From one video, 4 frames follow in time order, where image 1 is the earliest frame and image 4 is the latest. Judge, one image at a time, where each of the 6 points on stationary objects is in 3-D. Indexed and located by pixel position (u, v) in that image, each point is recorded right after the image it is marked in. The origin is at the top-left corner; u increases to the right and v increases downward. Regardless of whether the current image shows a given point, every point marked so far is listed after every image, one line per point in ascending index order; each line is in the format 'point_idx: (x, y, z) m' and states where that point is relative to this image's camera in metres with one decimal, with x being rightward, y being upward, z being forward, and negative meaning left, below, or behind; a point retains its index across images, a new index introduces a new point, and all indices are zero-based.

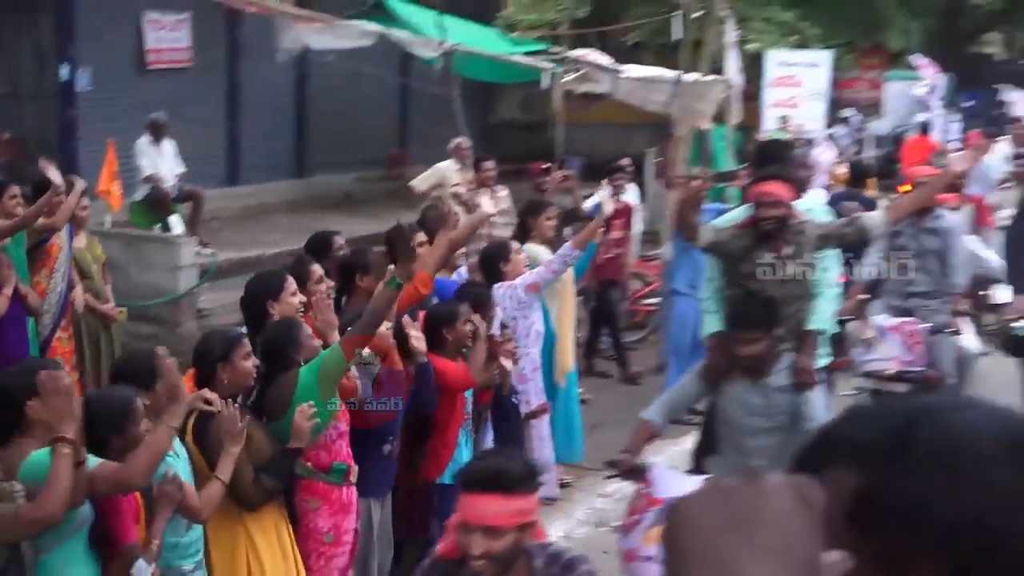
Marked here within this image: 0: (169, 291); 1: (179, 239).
0: (-1.8, 0.0, +7.7) m
1: (-1.7, +0.3, +7.6) m
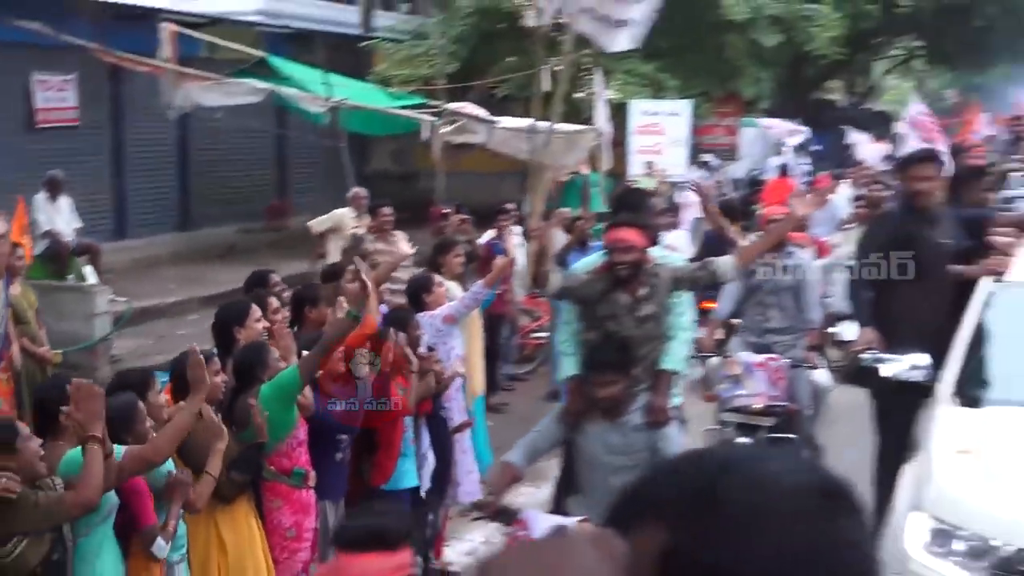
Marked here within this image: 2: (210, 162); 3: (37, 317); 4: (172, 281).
0: (-2.3, -0.3, +8.0) m
1: (-2.3, 0.0, +8.0) m
2: (-3.0, +1.3, +14.5) m
3: (-2.1, -0.1, +6.5) m
4: (-2.8, +0.1, +12.0) m
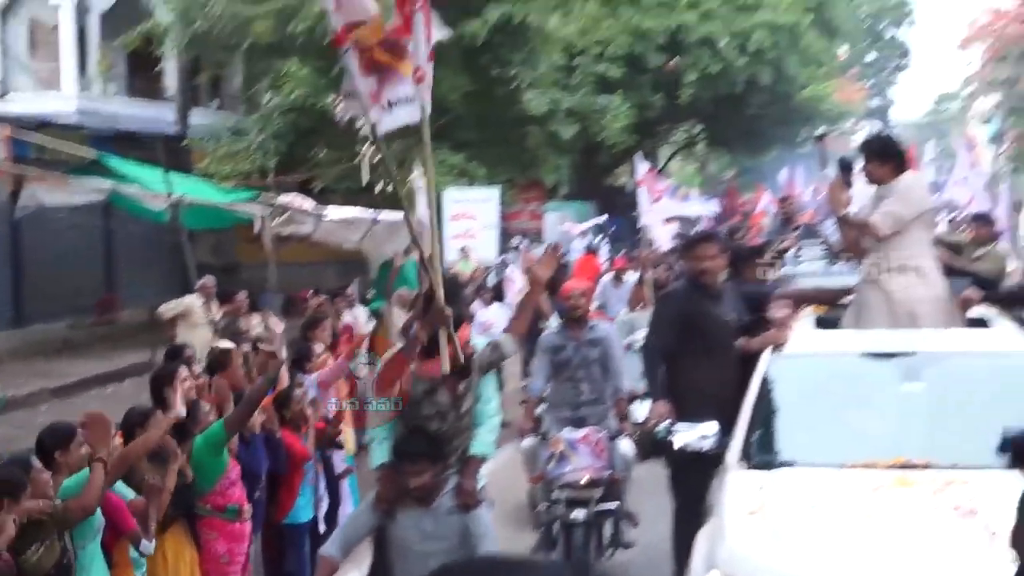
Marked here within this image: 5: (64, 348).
0: (-3.2, -0.8, +8.6) m
1: (-3.2, -0.5, +8.6) m
2: (-4.8, +0.3, +15.0) m
3: (-2.8, -0.6, +7.1) m
4: (-4.2, -0.7, +12.5) m
5: (-4.5, -0.6, +14.6) m
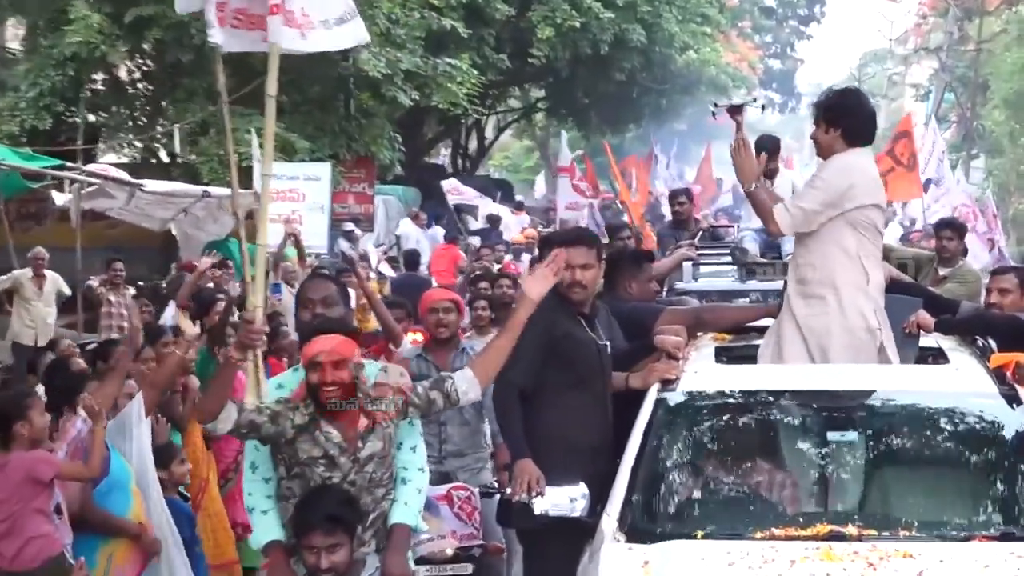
0: (-4.0, -0.6, +7.5) m
1: (-3.9, -0.4, +7.5) m
2: (-6.1, +0.6, +13.7) m
3: (-3.4, -0.4, +6.1) m
4: (-5.3, -0.5, +11.3) m
5: (-5.7, -0.3, +13.4) m
